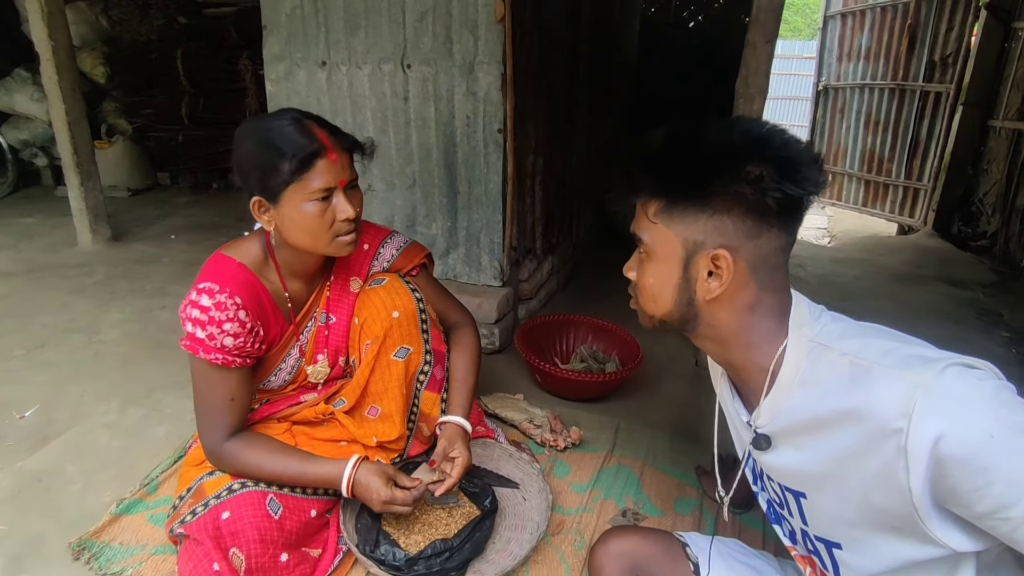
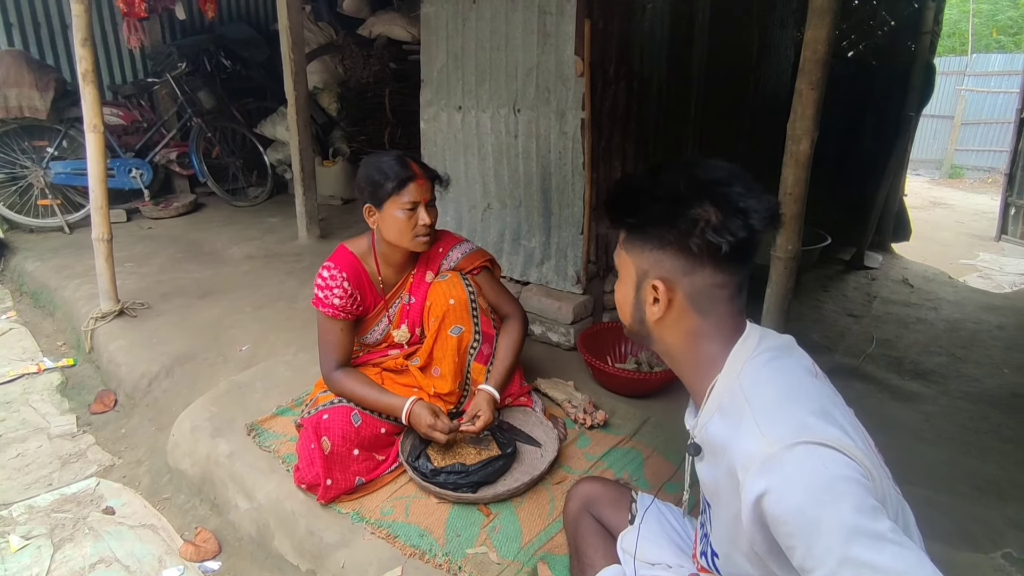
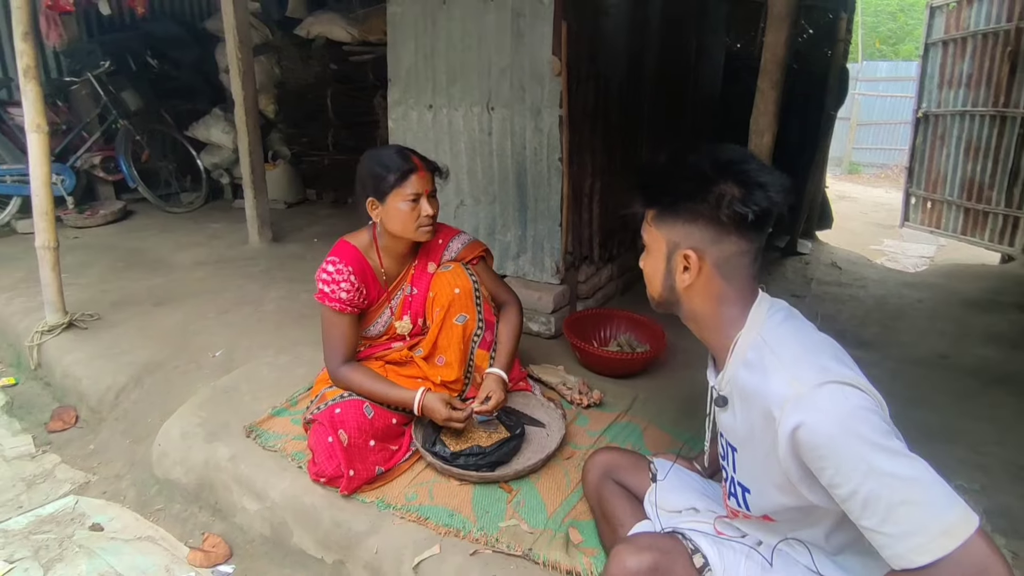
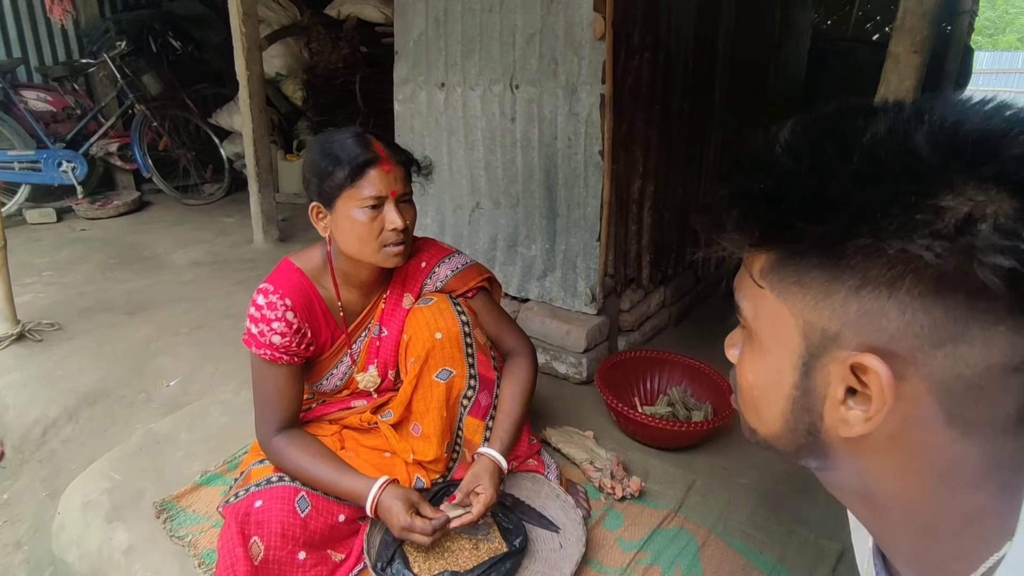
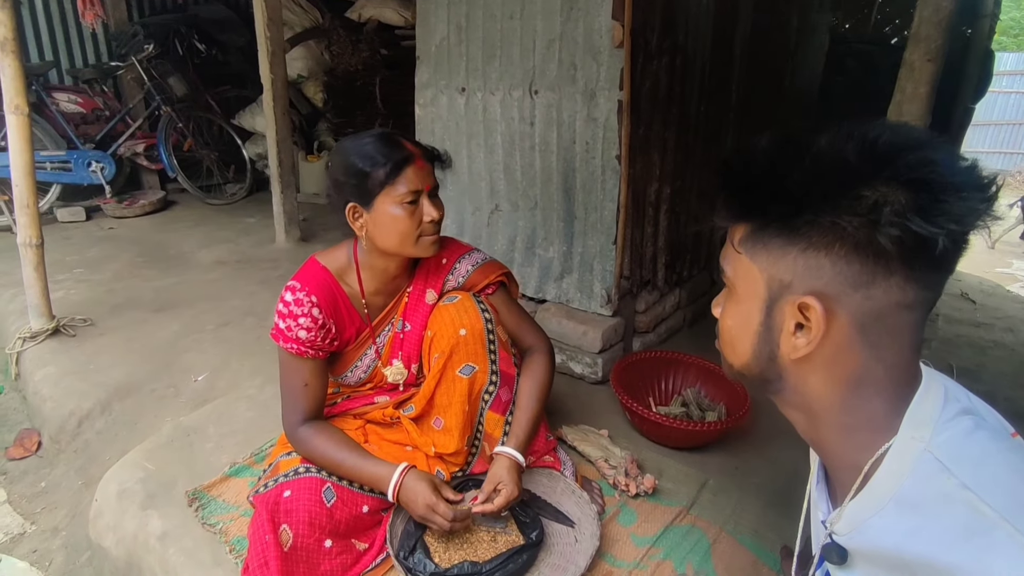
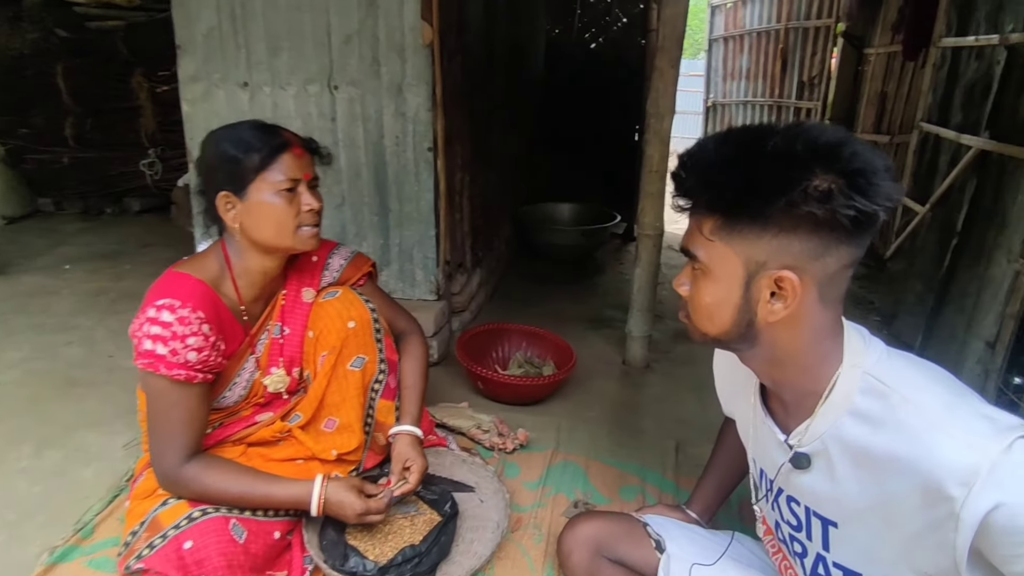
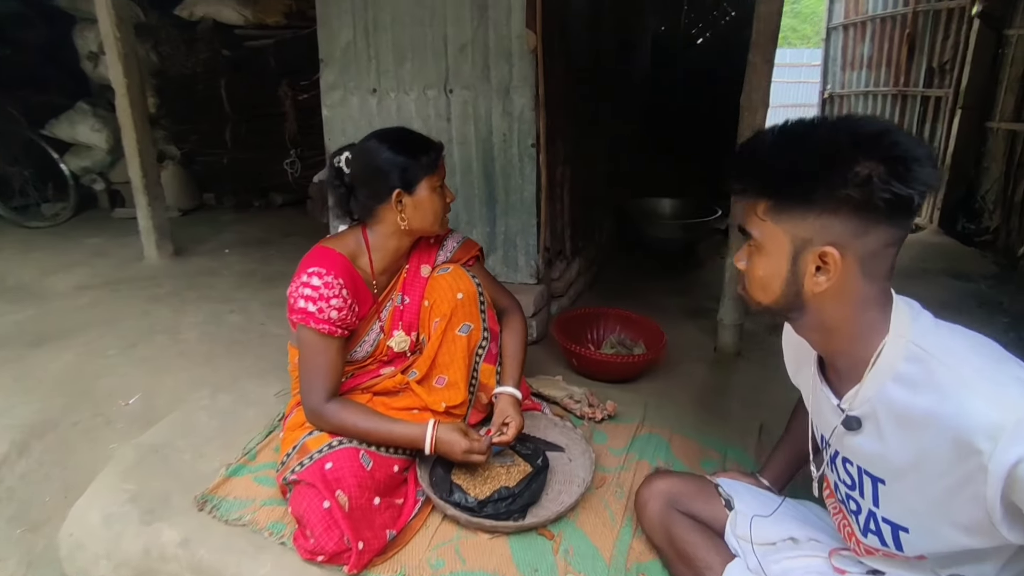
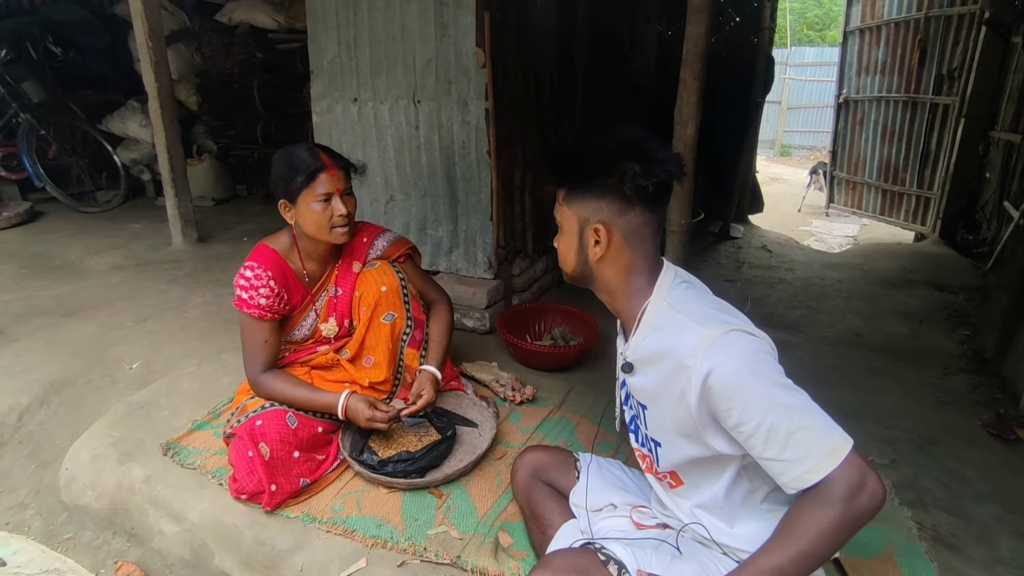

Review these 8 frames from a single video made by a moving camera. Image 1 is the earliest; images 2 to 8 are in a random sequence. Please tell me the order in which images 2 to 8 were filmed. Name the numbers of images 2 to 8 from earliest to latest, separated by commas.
8, 5, 2, 4, 3, 7, 6
